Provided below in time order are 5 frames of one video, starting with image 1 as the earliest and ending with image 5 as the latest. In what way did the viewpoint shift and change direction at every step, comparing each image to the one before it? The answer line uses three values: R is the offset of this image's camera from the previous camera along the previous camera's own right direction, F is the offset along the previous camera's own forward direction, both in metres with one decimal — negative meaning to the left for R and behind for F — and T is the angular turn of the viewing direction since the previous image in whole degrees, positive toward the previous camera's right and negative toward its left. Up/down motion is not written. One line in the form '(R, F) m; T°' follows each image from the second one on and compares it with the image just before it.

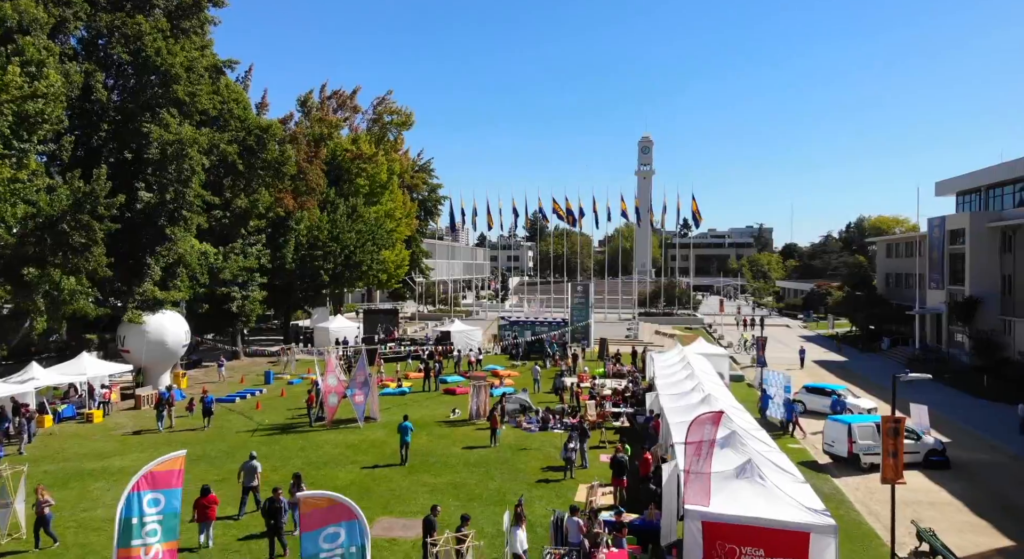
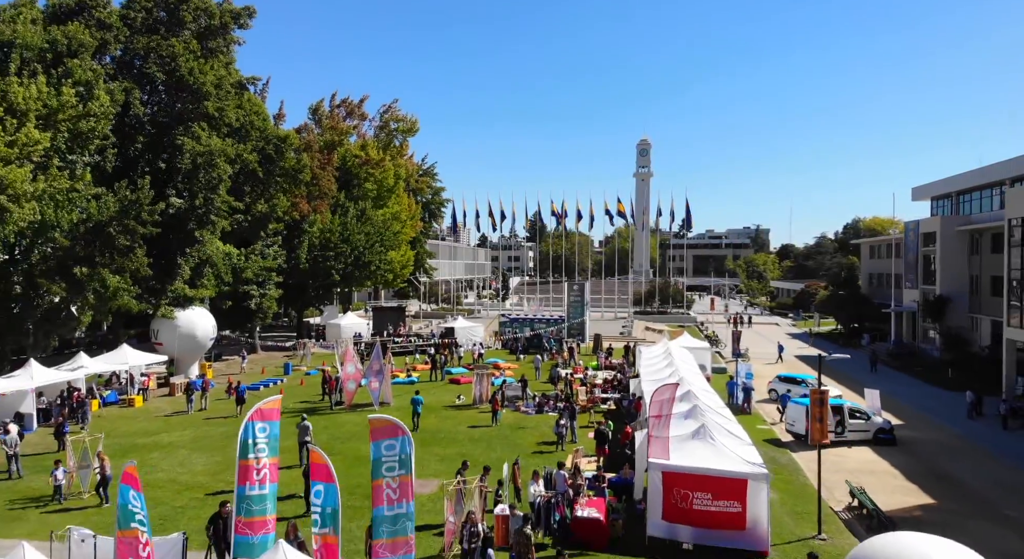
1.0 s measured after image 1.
(+0.1, -3.2) m; 0°
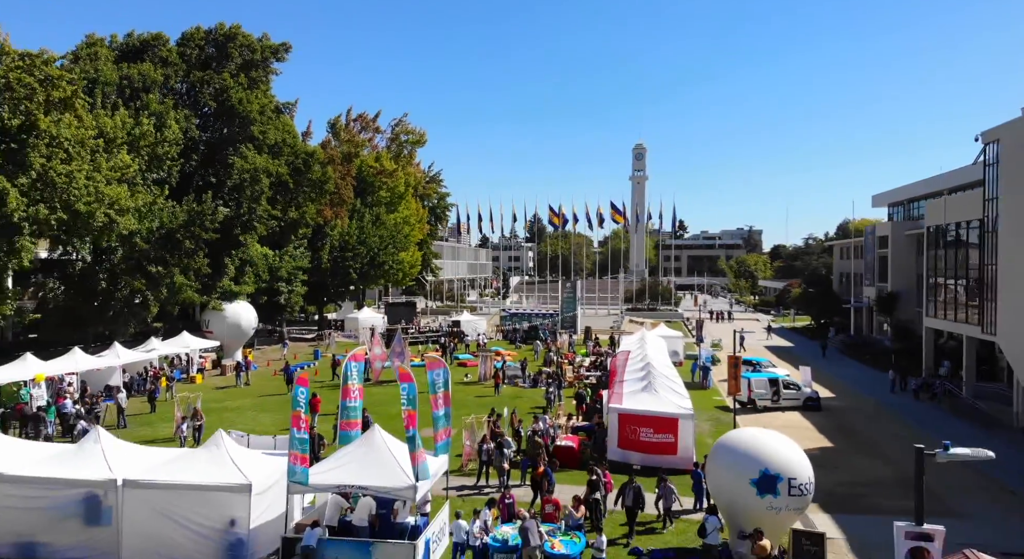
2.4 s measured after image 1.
(+0.1, -6.2) m; 0°
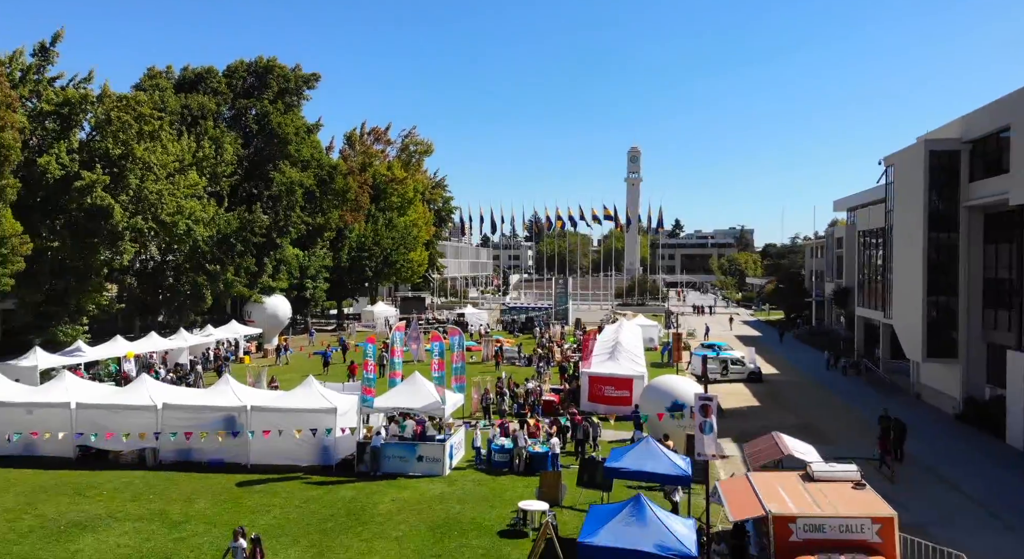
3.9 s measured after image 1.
(+0.2, -7.3) m; 0°
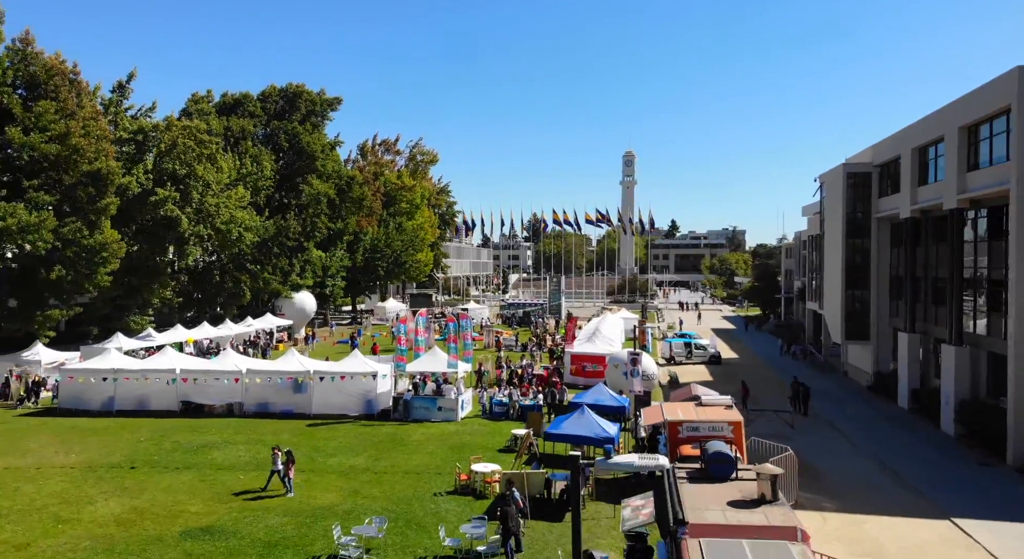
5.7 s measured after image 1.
(+0.2, -7.2) m; 0°
